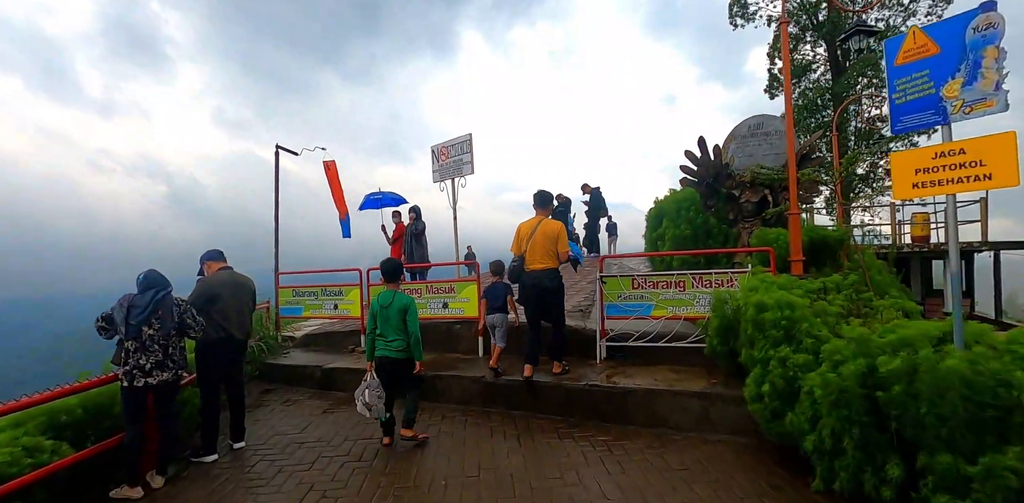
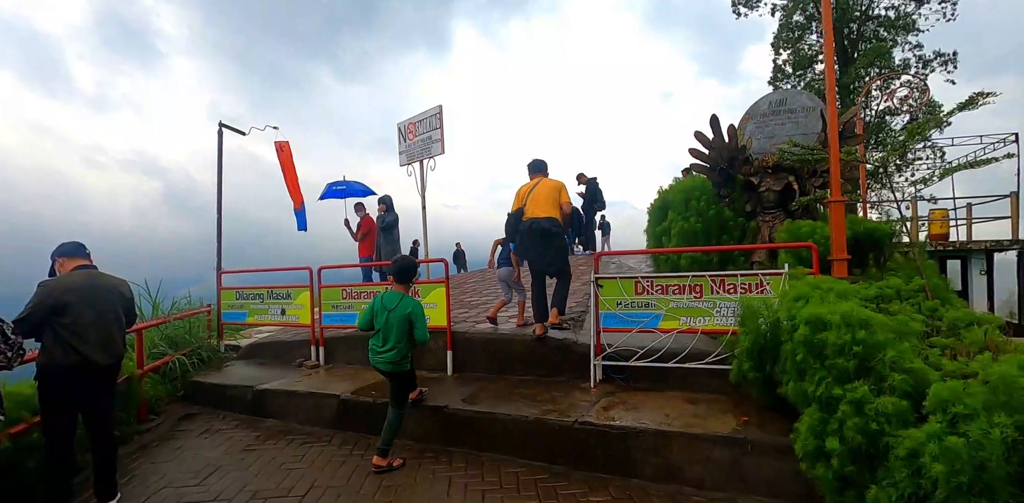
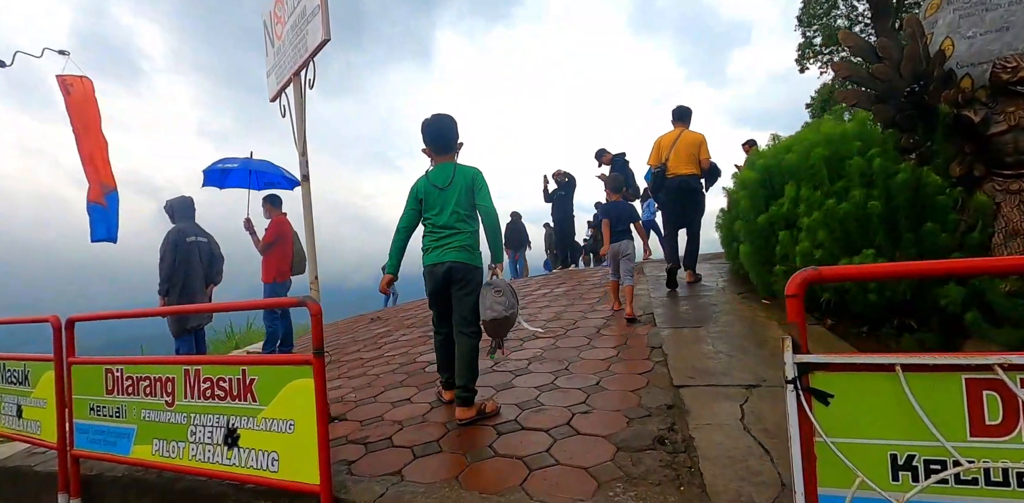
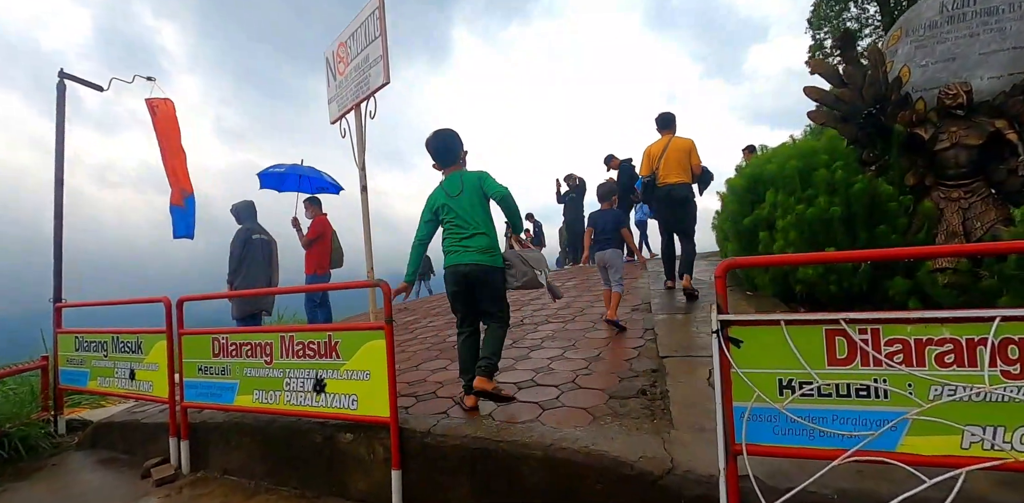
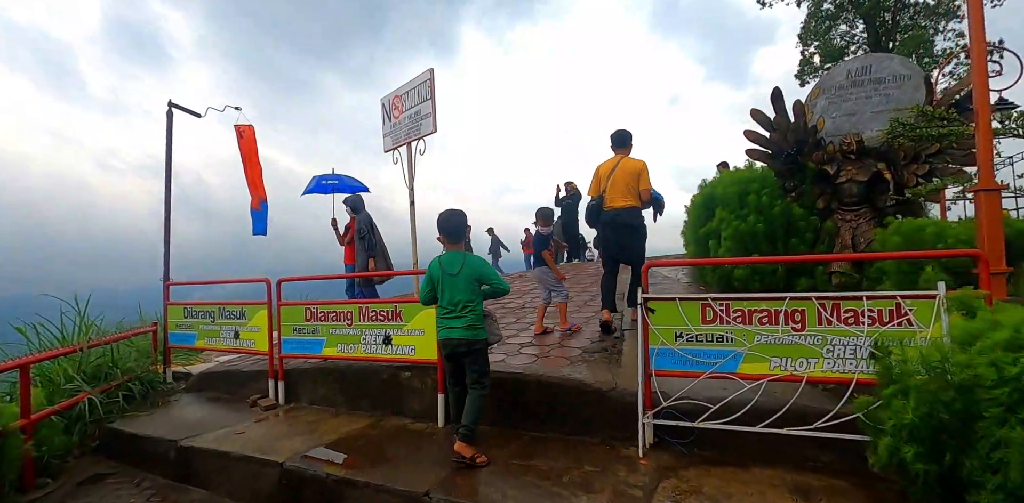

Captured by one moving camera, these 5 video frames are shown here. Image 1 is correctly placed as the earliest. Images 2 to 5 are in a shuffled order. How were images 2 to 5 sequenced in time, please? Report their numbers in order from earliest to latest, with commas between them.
2, 5, 4, 3
